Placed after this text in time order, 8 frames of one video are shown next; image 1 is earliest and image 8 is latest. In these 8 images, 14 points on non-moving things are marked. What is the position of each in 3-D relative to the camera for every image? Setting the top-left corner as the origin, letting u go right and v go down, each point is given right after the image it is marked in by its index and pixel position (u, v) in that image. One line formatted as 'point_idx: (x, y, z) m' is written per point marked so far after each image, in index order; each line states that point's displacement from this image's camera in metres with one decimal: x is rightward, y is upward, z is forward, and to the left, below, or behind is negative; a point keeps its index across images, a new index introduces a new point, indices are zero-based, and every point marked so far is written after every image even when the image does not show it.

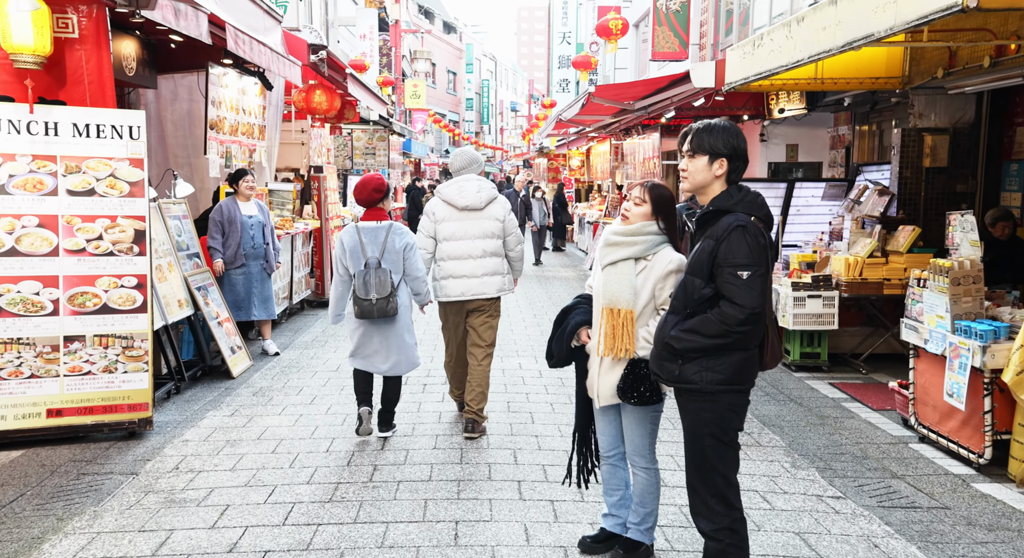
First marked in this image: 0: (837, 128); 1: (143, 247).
0: (+4.6, +2.1, +11.2) m
1: (-2.2, +0.2, +4.9) m
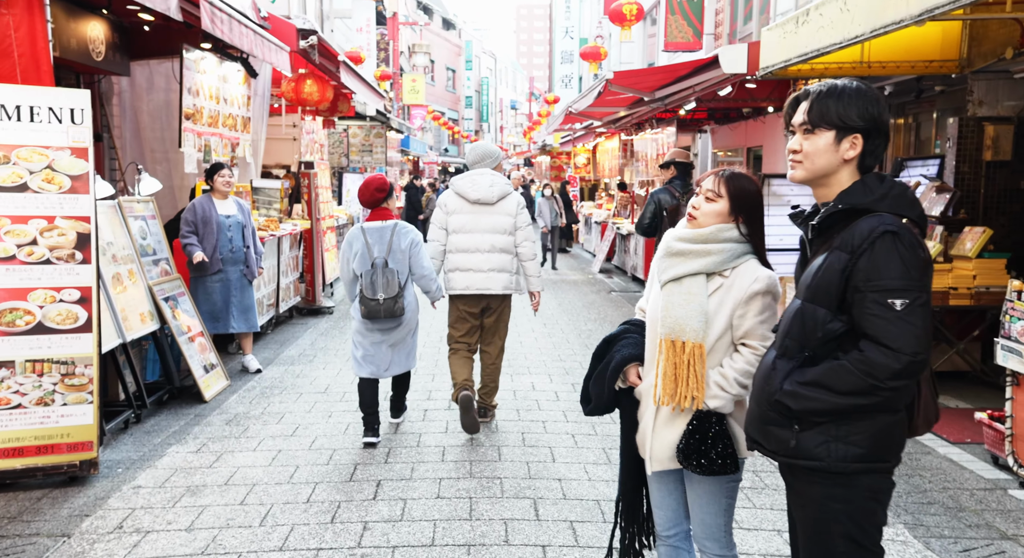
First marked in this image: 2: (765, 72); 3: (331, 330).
0: (+4.6, +2.1, +10.4) m
1: (-2.2, +0.1, +4.1) m
2: (+2.2, +1.8, +7.0) m
3: (-1.9, -0.6, +8.5) m
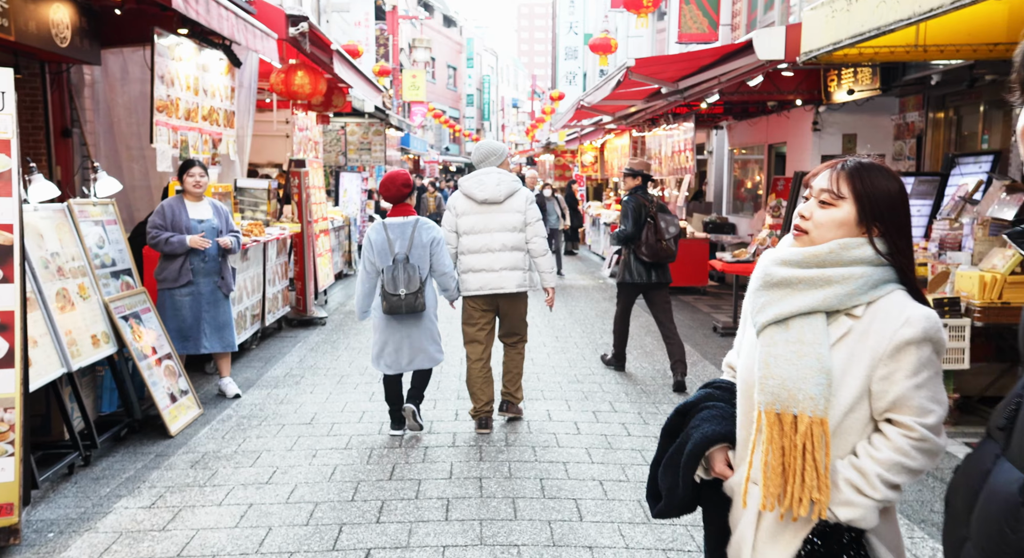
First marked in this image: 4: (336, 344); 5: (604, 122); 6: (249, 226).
0: (+4.7, +2.0, +9.7) m
1: (-2.1, 0.0, +3.3) m
2: (+2.3, +1.7, +6.2) m
3: (-1.9, -0.6, +7.7) m
4: (-1.7, -0.6, +7.7) m
5: (+1.7, +2.9, +14.6) m
6: (-2.4, +0.5, +7.2) m
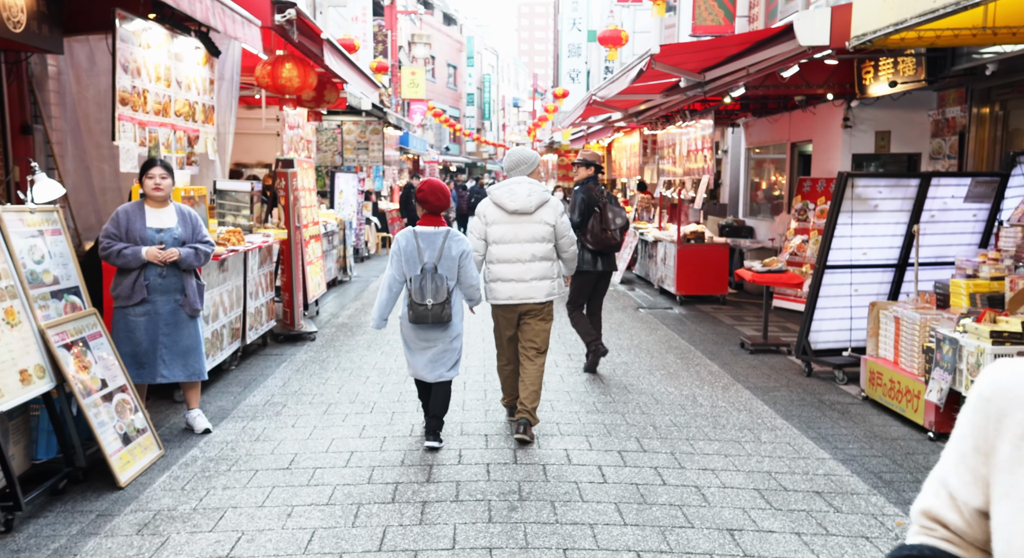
0: (+4.8, +1.9, +8.9) m
1: (-2.0, -0.1, +2.5) m
2: (+2.4, +1.6, +5.5) m
3: (-1.8, -0.7, +7.0) m
4: (-1.6, -0.7, +7.0) m
5: (+1.8, +2.8, +13.9) m
6: (-2.3, +0.4, +6.5) m
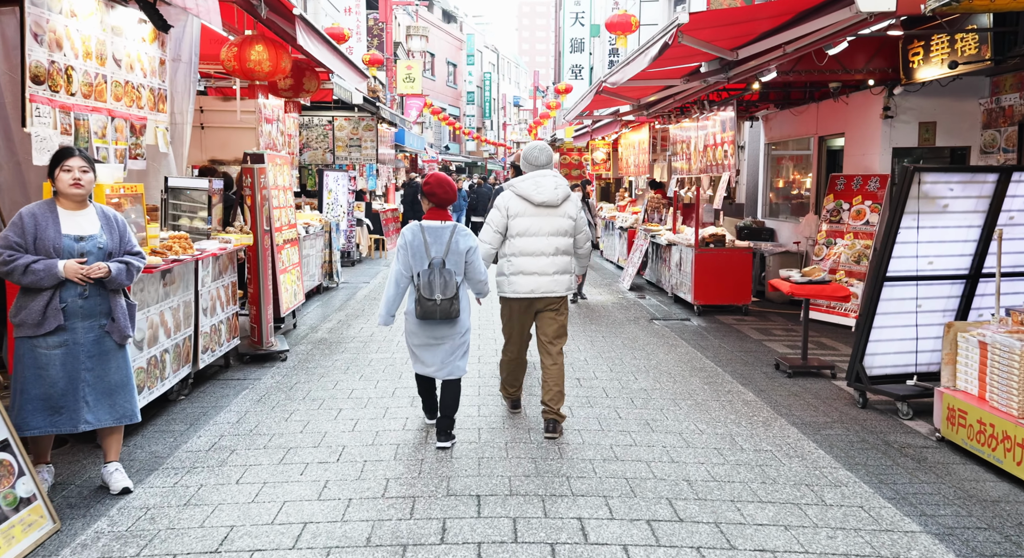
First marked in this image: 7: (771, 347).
0: (+4.8, +1.8, +7.9) m
1: (-2.0, -0.2, +1.5) m
2: (+2.4, +1.5, +4.4) m
3: (-1.8, -0.8, +5.9) m
4: (-1.6, -0.8, +6.0) m
5: (+1.8, +2.7, +12.8) m
6: (-2.3, +0.3, +5.4) m
7: (+2.5, -0.6, +7.6) m
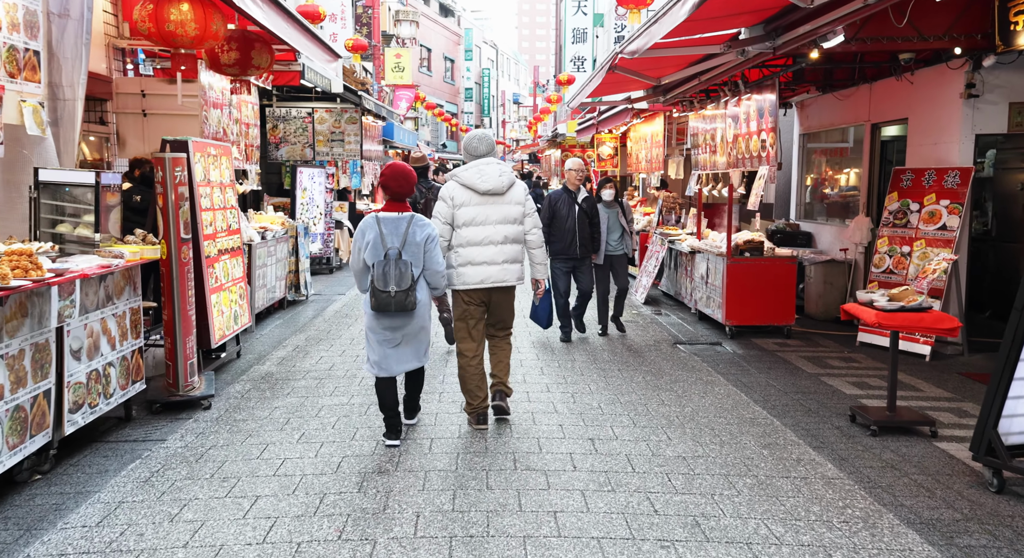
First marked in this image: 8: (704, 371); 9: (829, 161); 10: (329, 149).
0: (+4.7, +1.6, +6.2) m
1: (-2.1, -0.3, -0.1) m
2: (+2.3, +1.4, +2.8) m
3: (-1.8, -1.0, +4.3) m
4: (-1.7, -1.0, +4.3) m
5: (+1.7, +2.5, +11.2) m
6: (-2.4, +0.1, +3.8) m
7: (+2.4, -0.8, +6.0) m
8: (+1.6, -0.8, +6.6) m
9: (+4.0, +1.5, +10.0) m
10: (-3.7, +2.6, +16.2) m
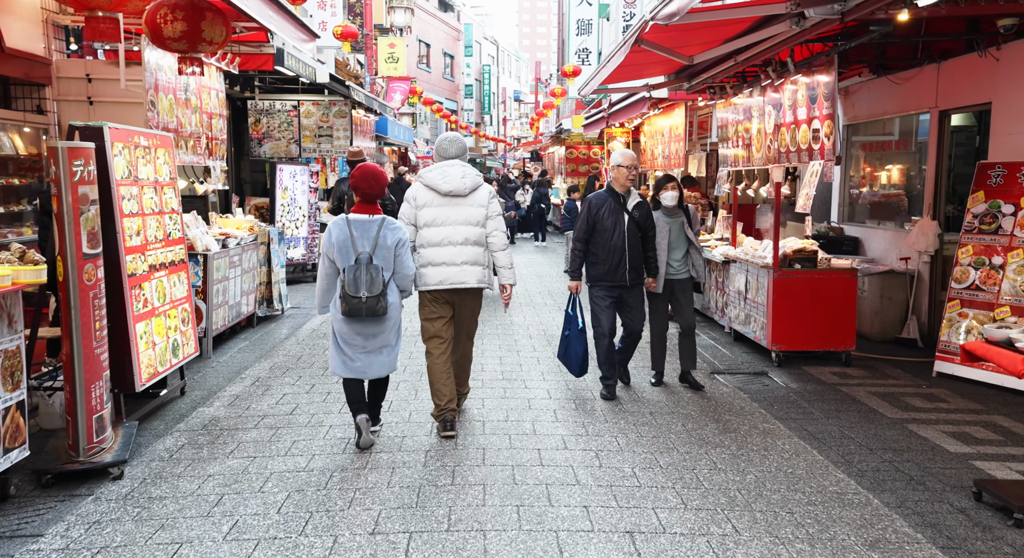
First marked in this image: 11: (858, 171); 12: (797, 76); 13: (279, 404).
0: (+4.8, +1.5, +4.9) m
1: (-2.0, -0.5, -1.4) m
2: (+2.3, +1.2, +1.5) m
3: (-1.8, -1.2, +3.0) m
4: (-1.7, -1.1, +3.0) m
5: (+1.7, +2.4, +9.9) m
6: (-2.3, 0.0, +2.5) m
7: (+2.5, -0.9, +4.7) m
8: (+1.6, -0.9, +5.3) m
9: (+4.0, +1.3, +8.7) m
10: (-3.7, +2.5, +14.9) m
11: (+4.0, +1.2, +9.0) m
12: (+2.7, +1.9, +7.5) m
13: (-1.6, -0.9, +5.6) m
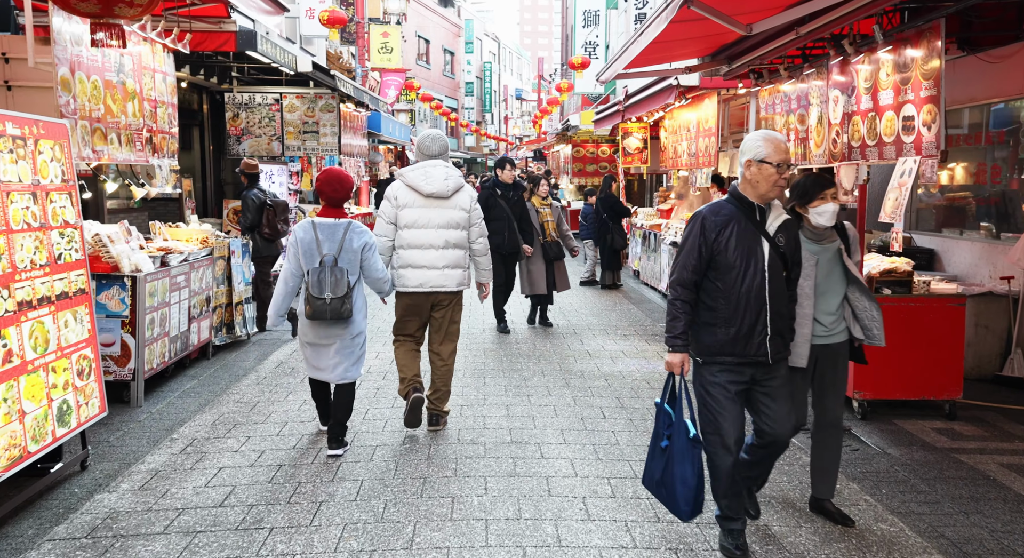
0: (+4.8, +1.3, +3.4) m
1: (-2.0, -0.7, -2.9) m
2: (+2.4, +1.0, 0.0) m
3: (-1.7, -1.3, +1.5) m
4: (-1.6, -1.3, +1.5) m
5: (+1.8, +2.2, +8.4) m
6: (-2.3, -0.2, +1.0) m
7: (+2.5, -1.1, +3.2) m
8: (+1.7, -1.1, +3.8) m
9: (+4.1, +1.1, +7.2) m
10: (-3.6, +2.3, +13.4) m
11: (+4.1, +1.1, +7.5) m
12: (+2.7, +1.7, +6.0) m
13: (-1.6, -1.1, +4.1) m
